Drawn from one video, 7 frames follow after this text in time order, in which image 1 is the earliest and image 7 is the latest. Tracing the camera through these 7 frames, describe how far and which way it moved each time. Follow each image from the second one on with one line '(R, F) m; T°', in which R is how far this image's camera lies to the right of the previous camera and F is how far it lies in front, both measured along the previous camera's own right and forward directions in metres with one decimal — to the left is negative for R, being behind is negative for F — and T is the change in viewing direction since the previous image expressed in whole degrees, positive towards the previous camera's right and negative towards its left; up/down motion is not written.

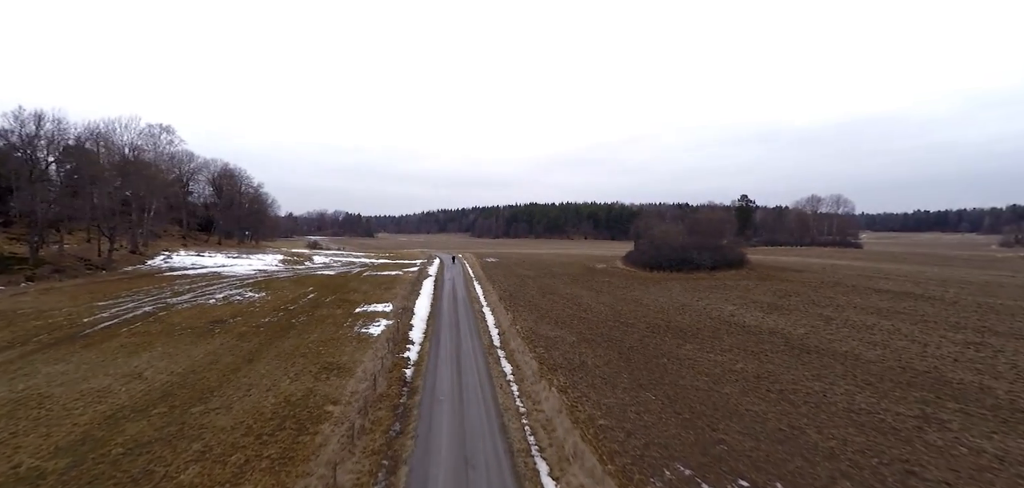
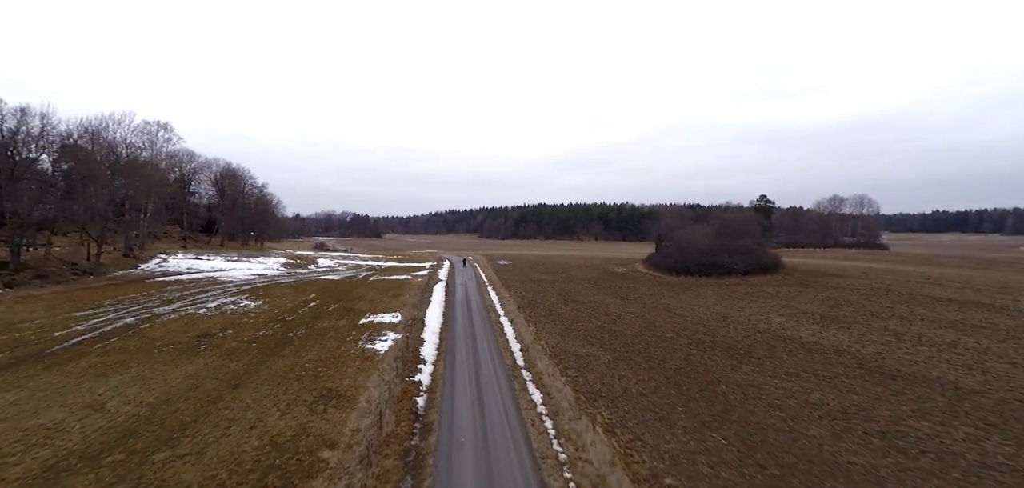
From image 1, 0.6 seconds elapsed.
(-1.0, +3.1) m; -1°
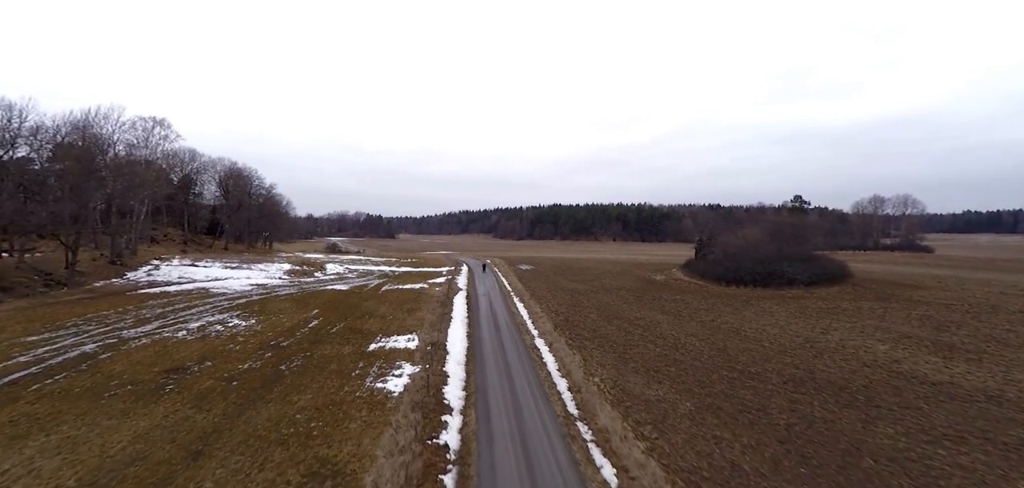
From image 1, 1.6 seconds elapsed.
(-1.7, +4.8) m; -2°
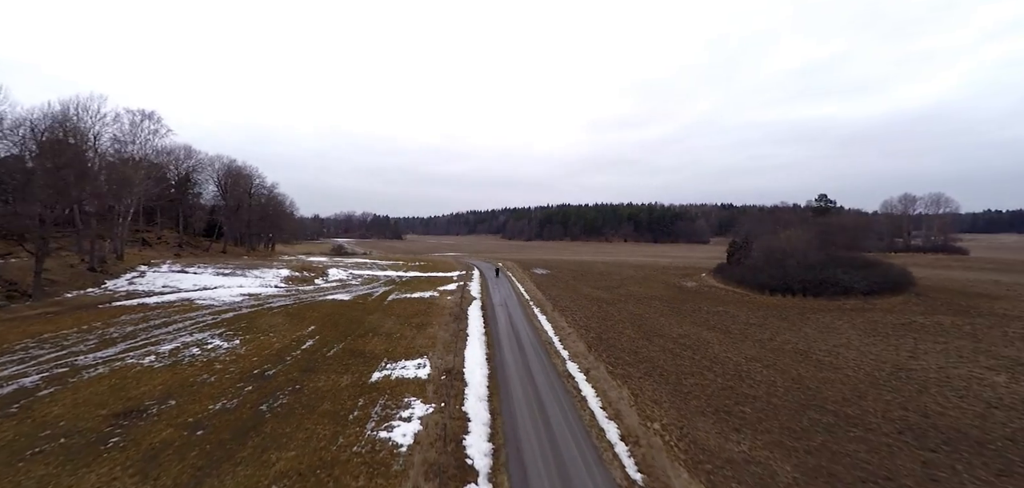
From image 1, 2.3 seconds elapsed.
(-1.2, +3.8) m; -1°
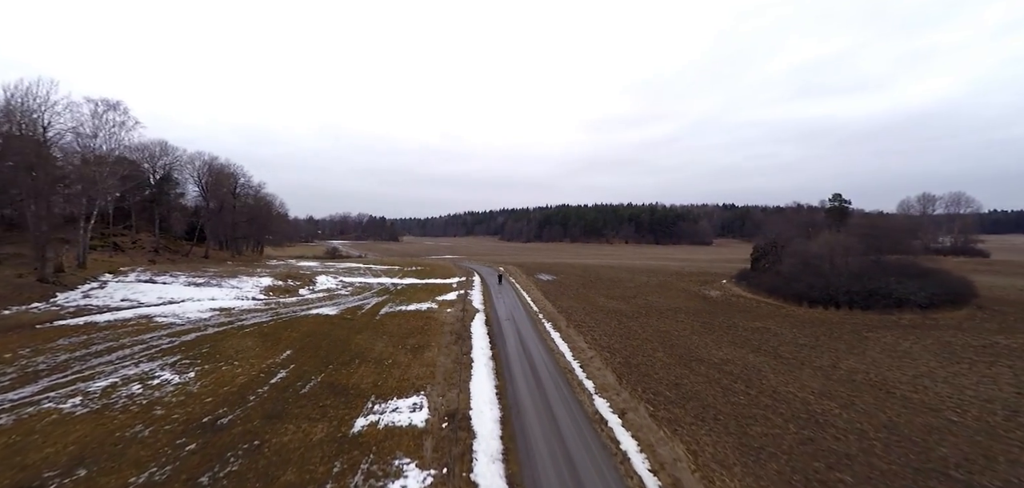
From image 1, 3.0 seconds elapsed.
(-0.8, +3.9) m; 0°
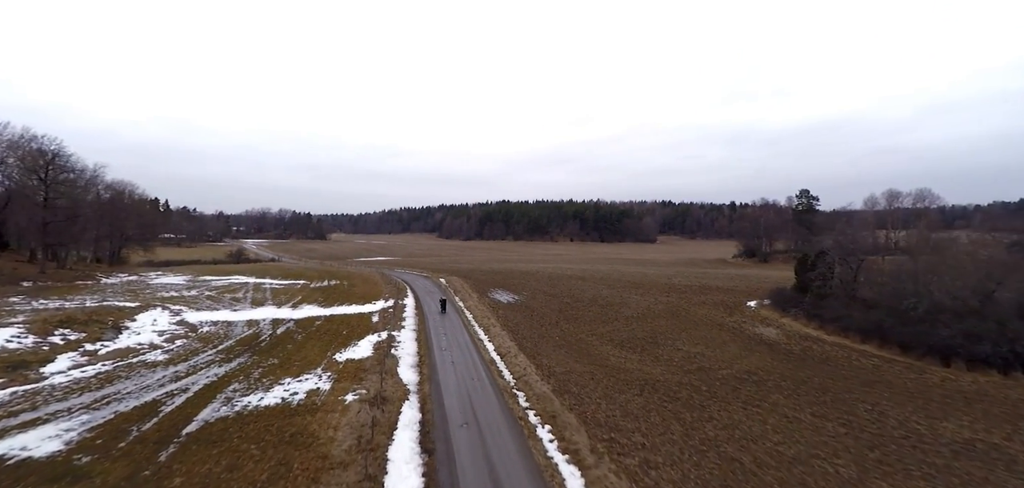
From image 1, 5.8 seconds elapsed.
(-0.9, +16.1) m; +8°
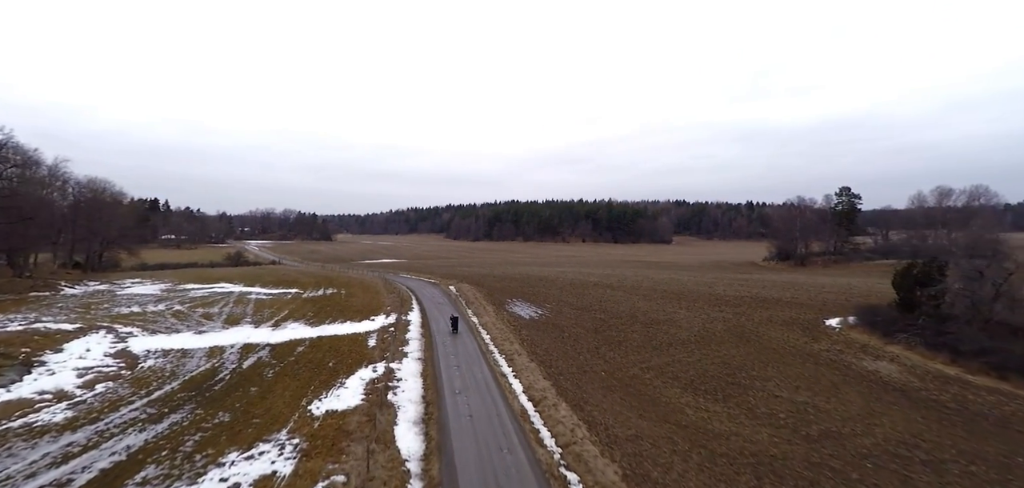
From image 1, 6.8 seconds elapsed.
(-1.5, +6.5) m; -1°
